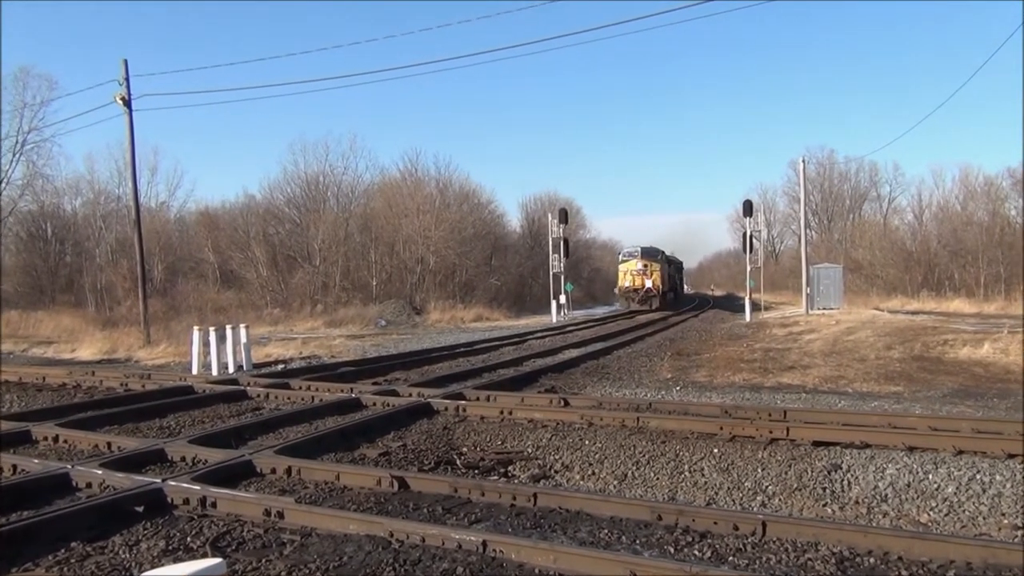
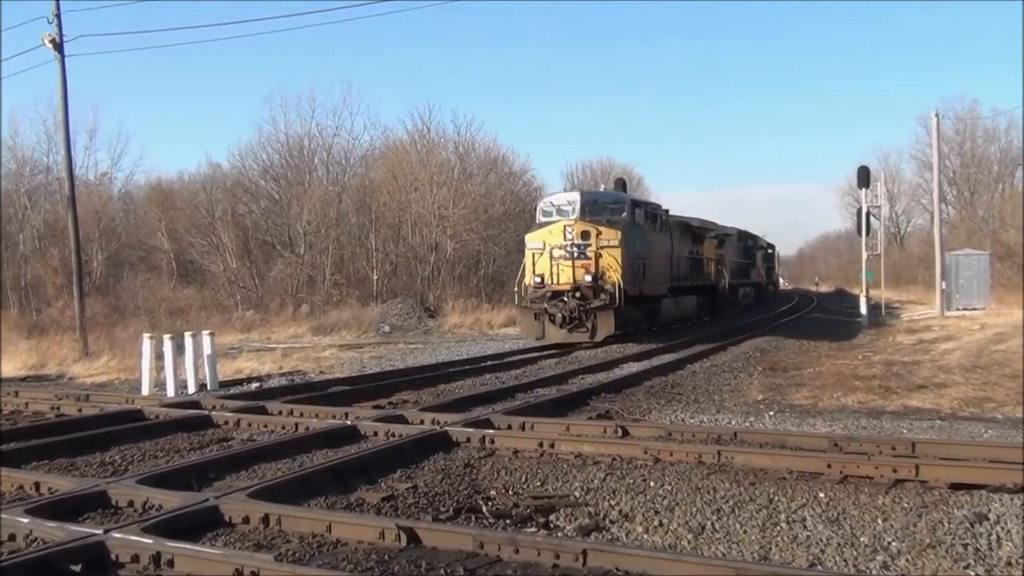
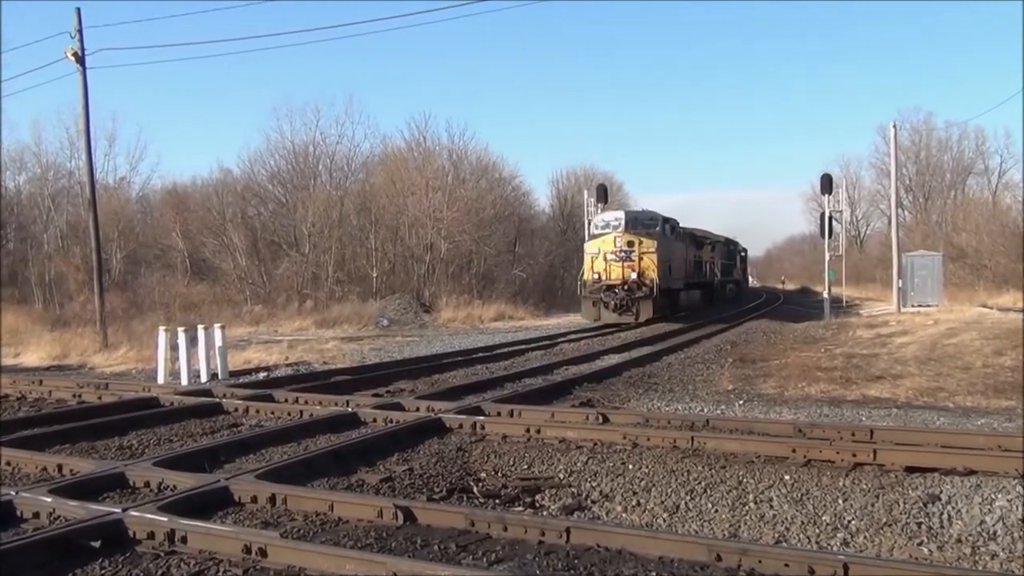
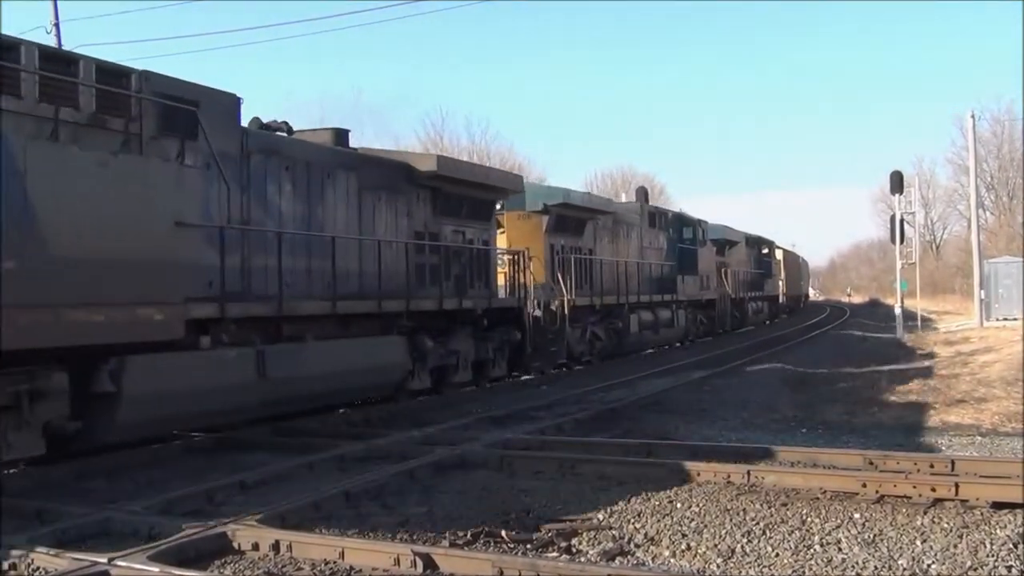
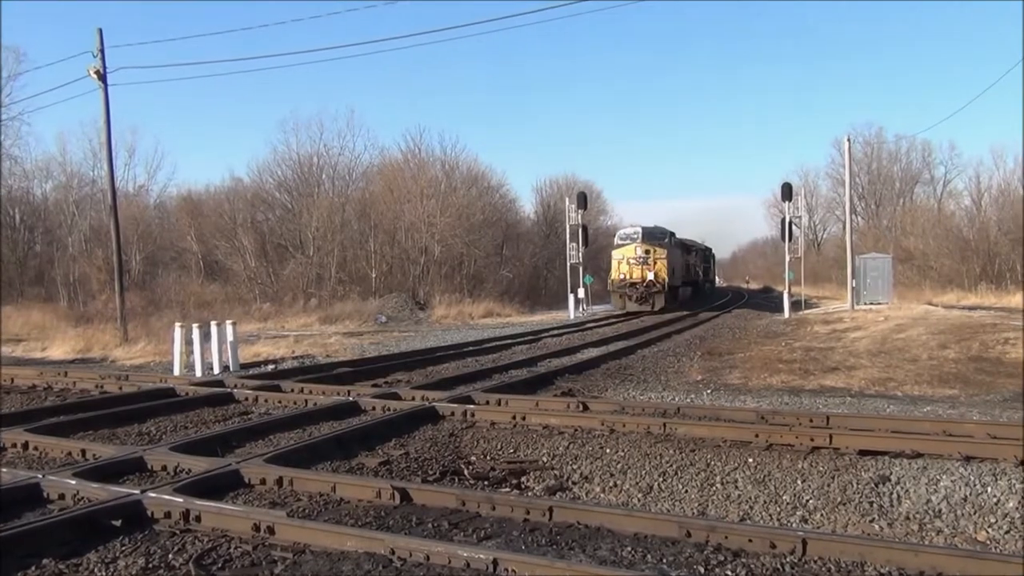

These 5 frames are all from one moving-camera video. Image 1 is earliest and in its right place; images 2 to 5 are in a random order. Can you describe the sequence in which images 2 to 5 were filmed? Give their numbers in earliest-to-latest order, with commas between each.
5, 3, 2, 4
